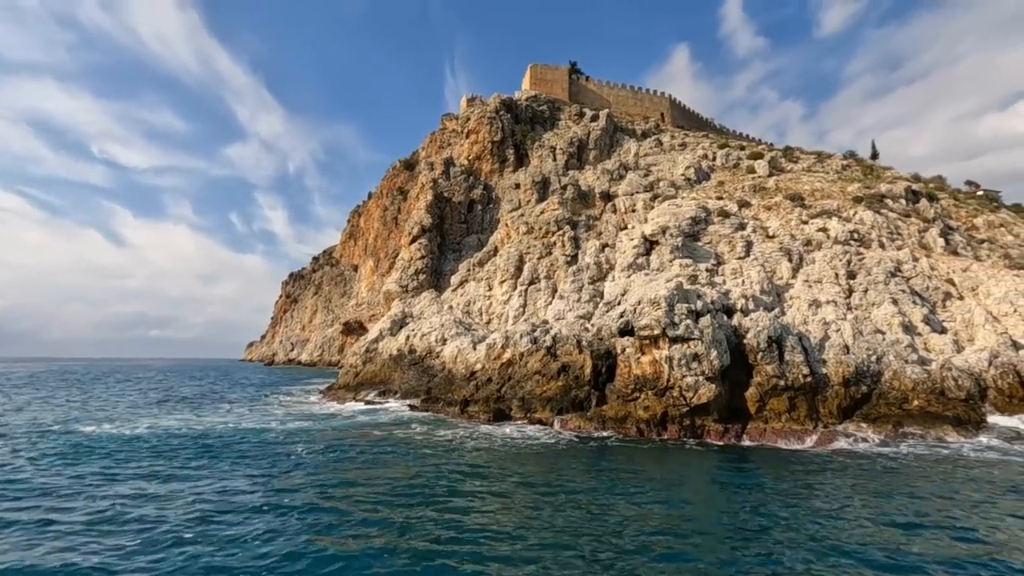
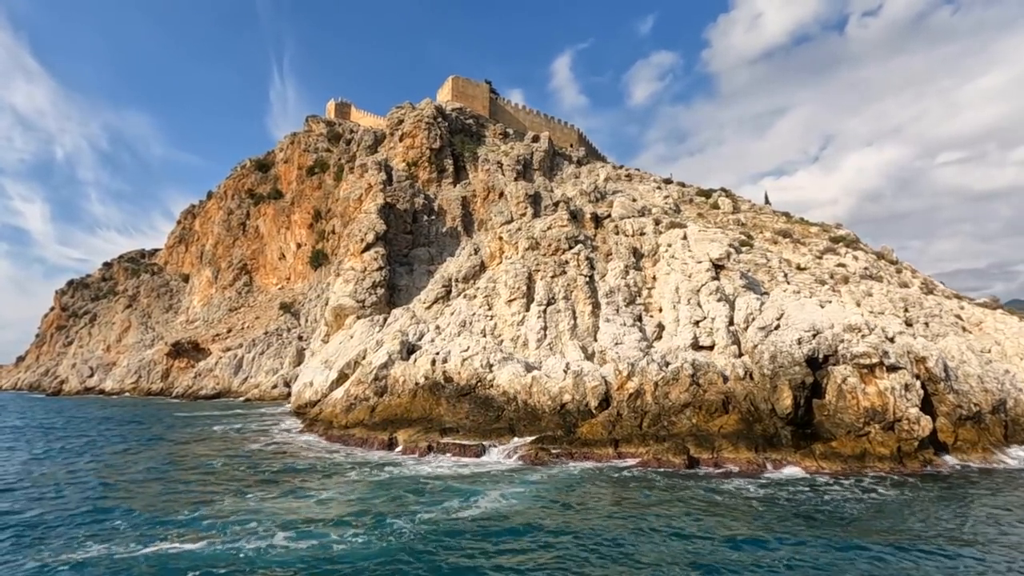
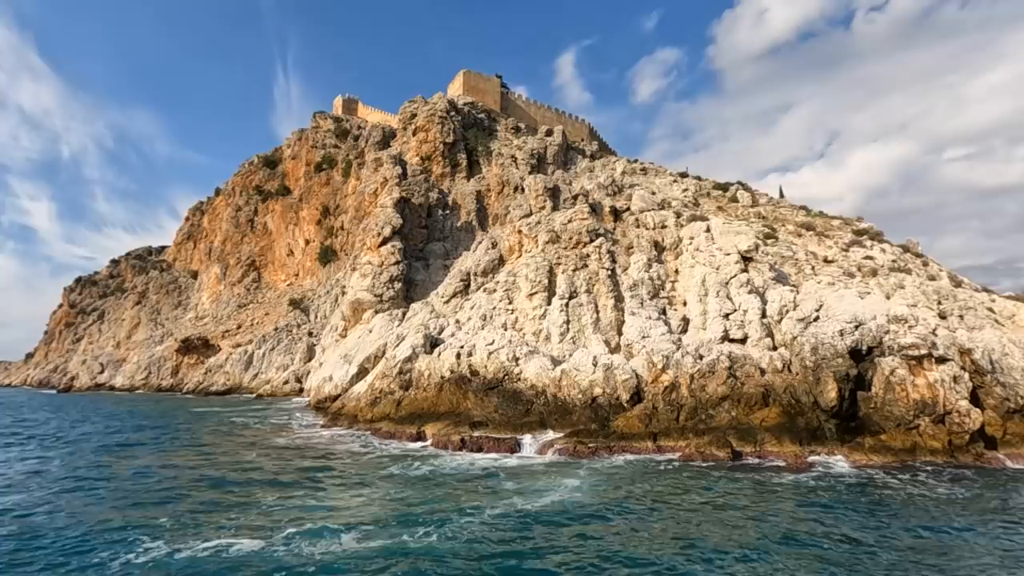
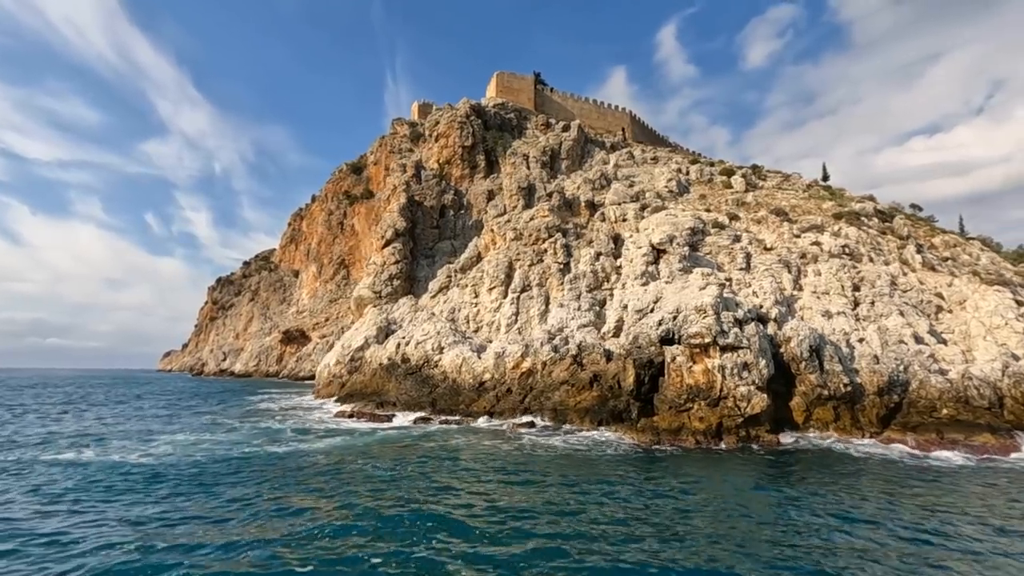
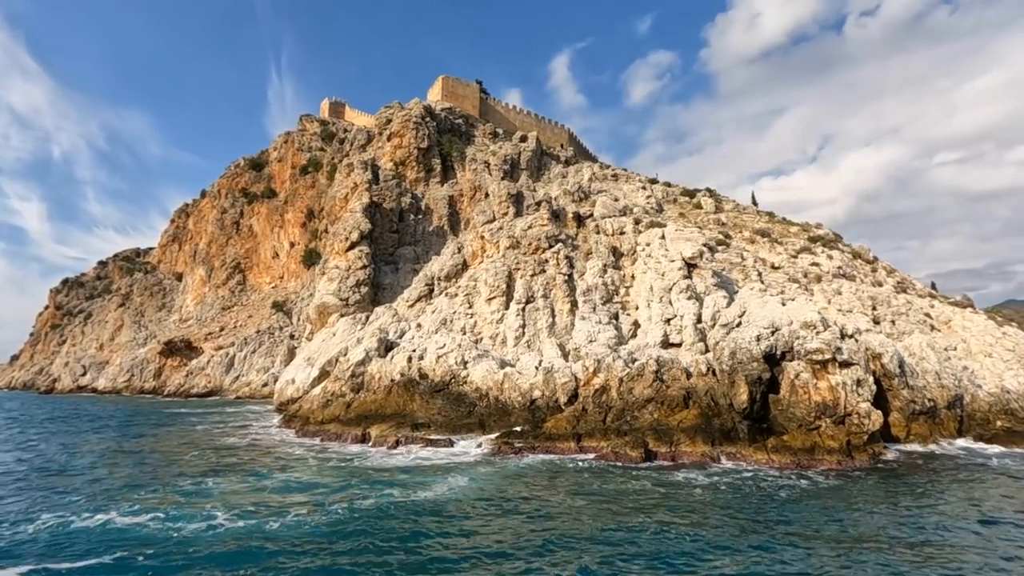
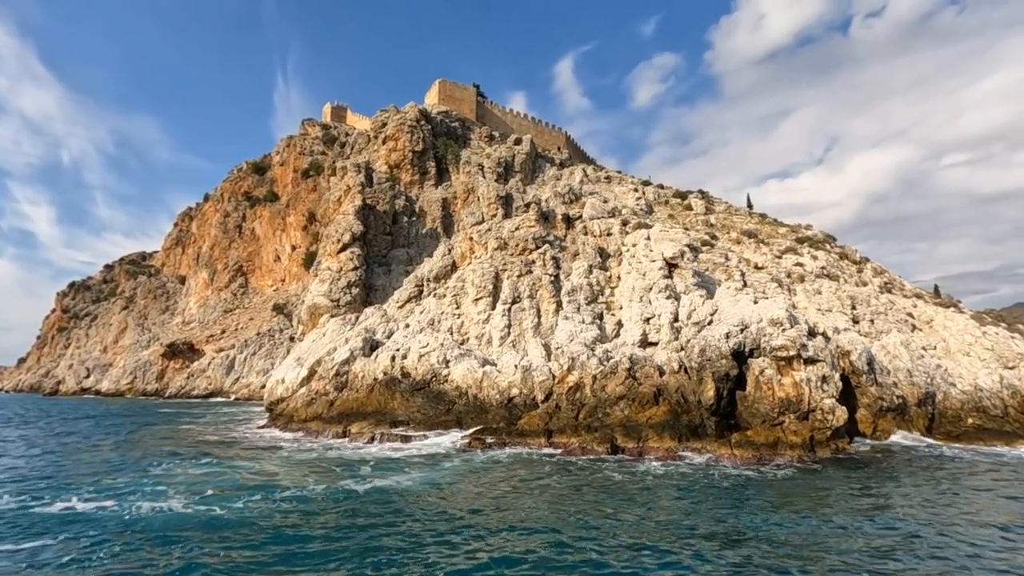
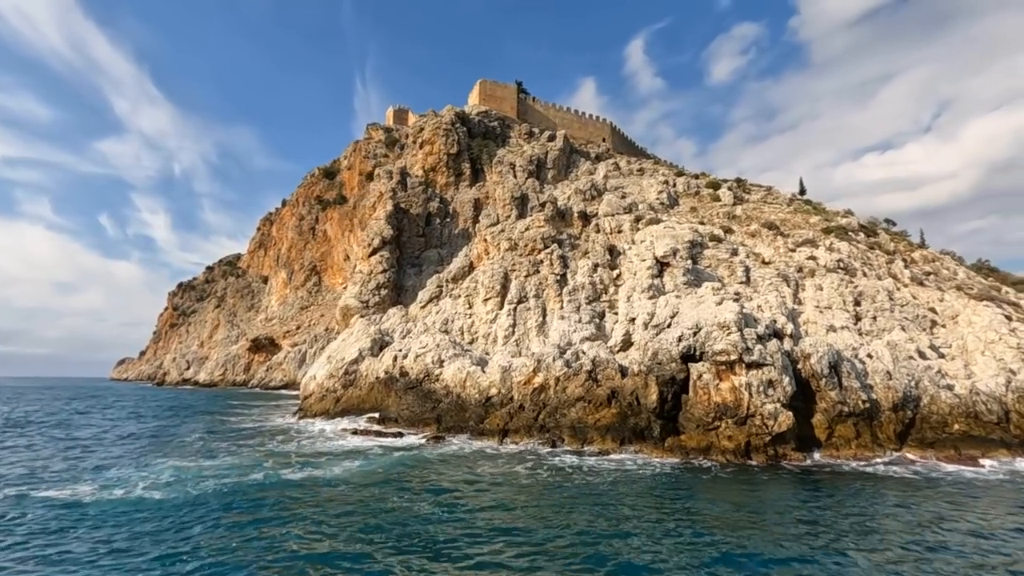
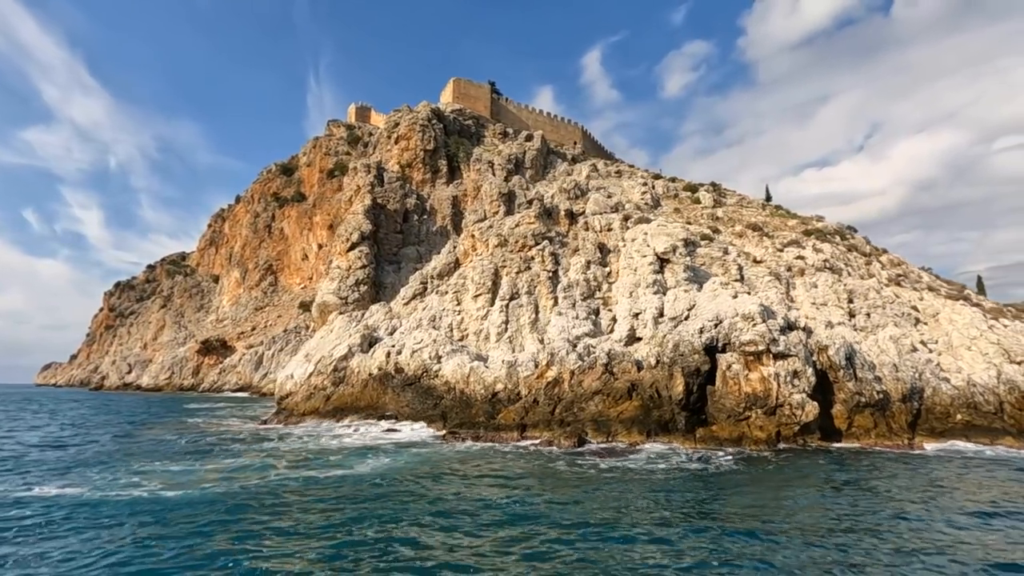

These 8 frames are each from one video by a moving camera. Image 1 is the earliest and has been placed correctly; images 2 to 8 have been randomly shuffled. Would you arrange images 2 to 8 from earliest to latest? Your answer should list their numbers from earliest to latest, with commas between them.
4, 7, 8, 6, 5, 2, 3
